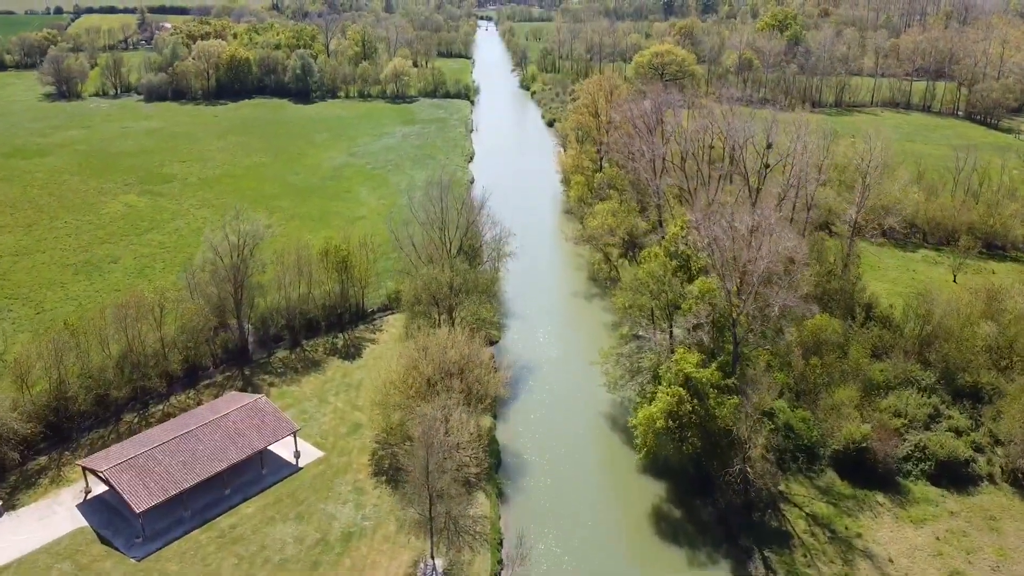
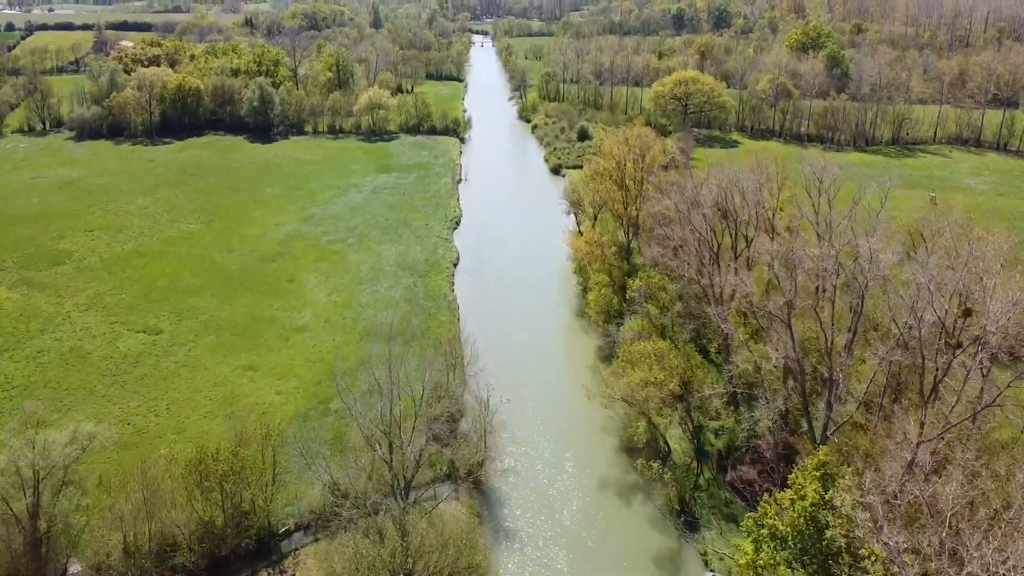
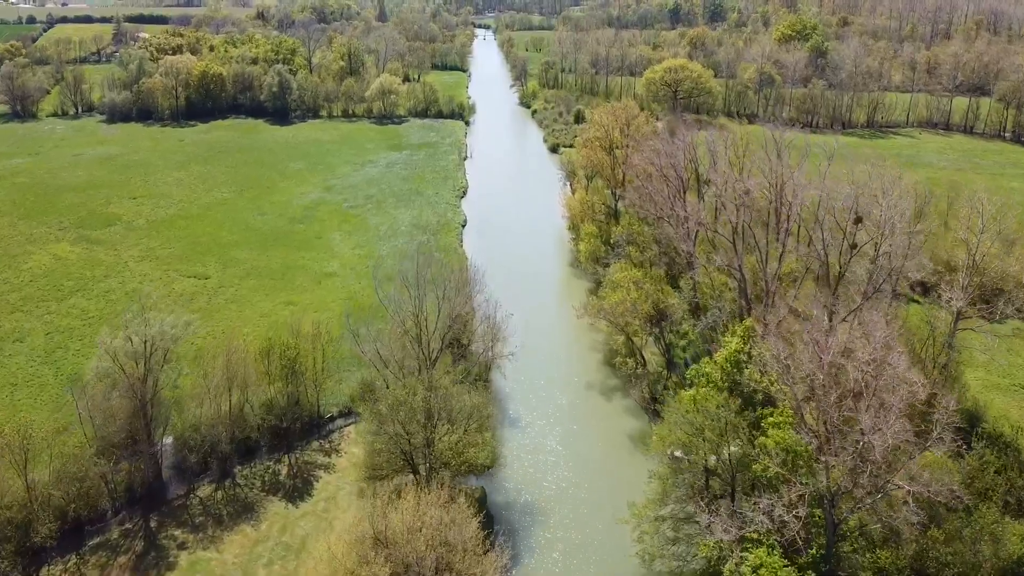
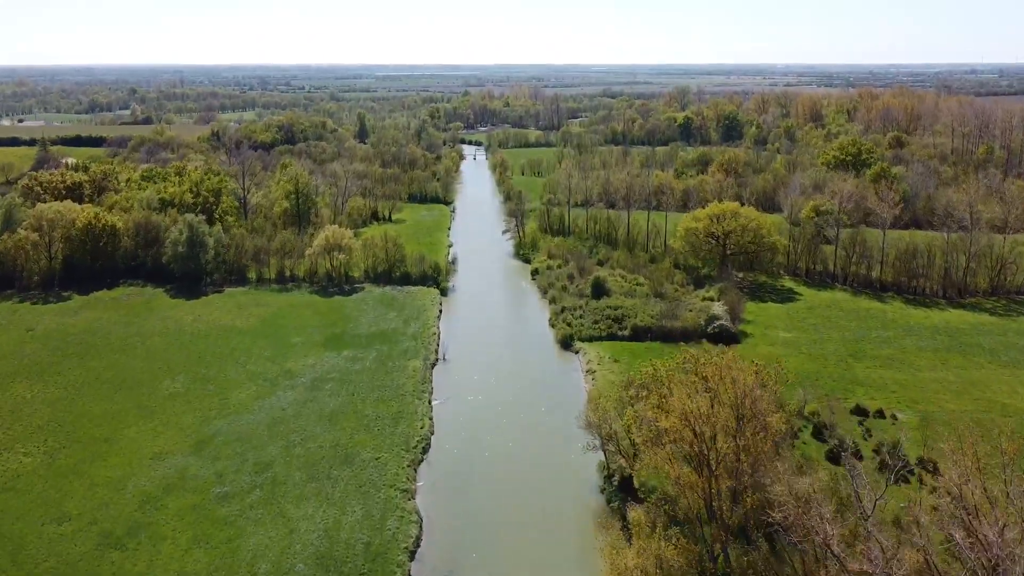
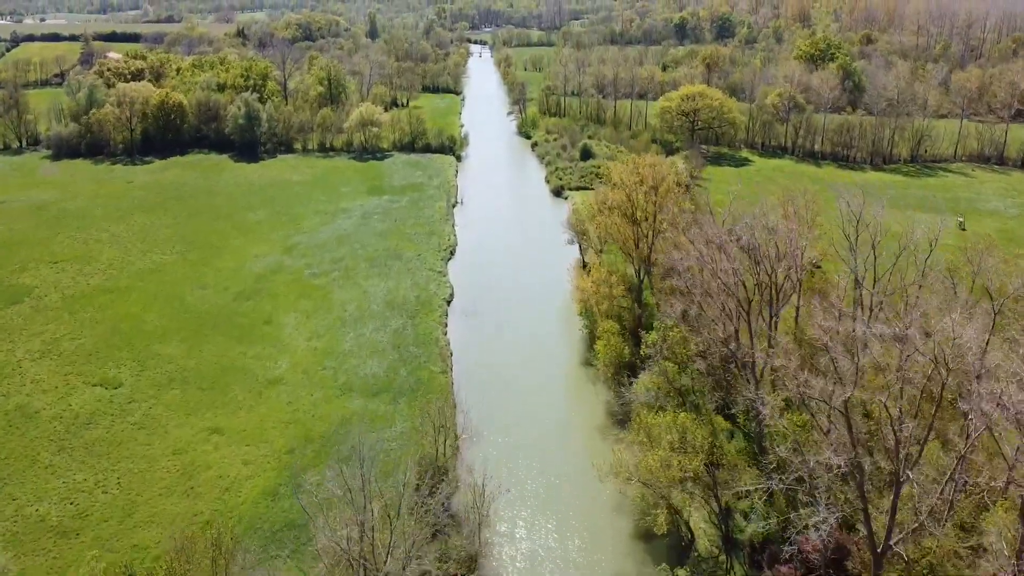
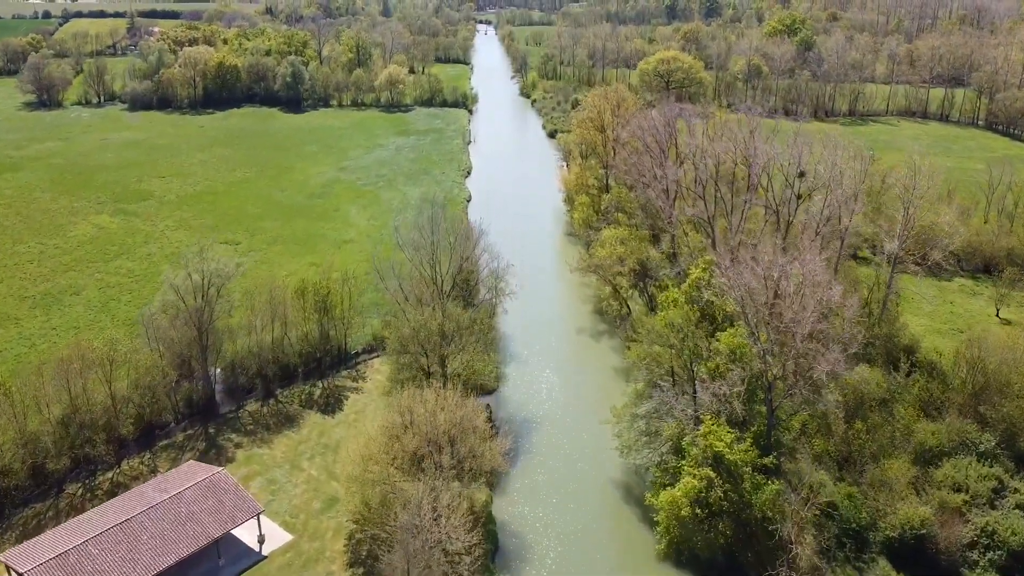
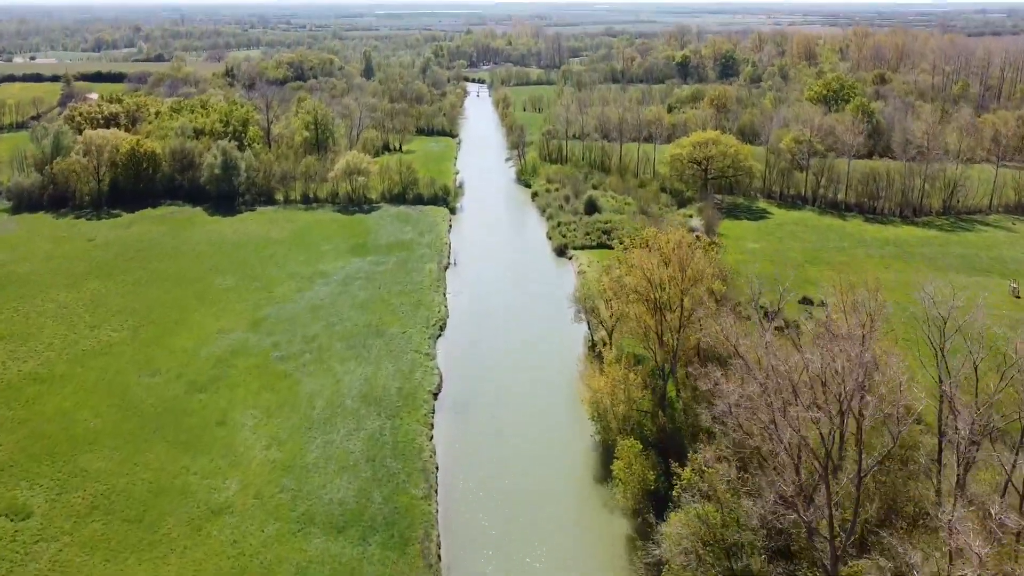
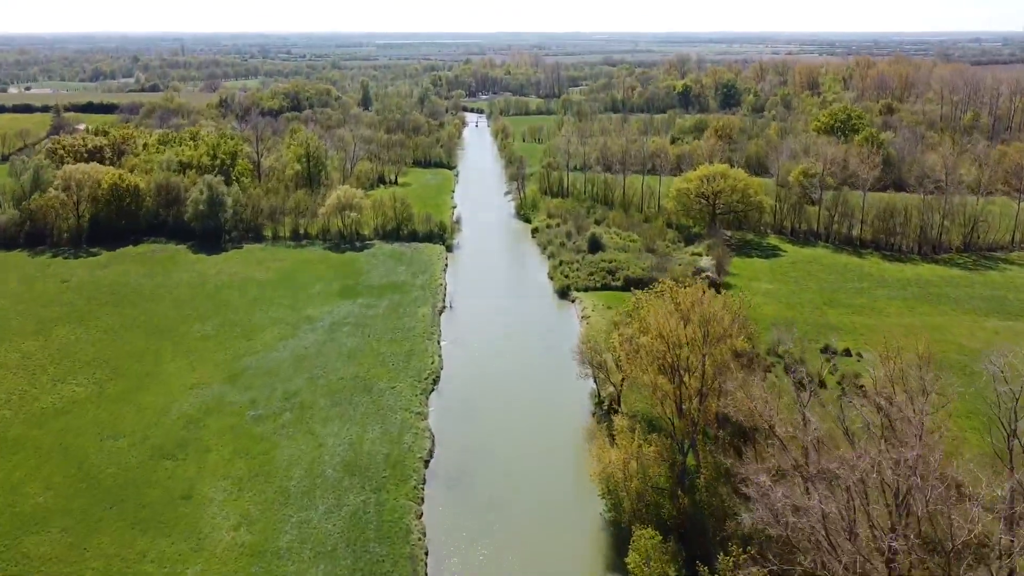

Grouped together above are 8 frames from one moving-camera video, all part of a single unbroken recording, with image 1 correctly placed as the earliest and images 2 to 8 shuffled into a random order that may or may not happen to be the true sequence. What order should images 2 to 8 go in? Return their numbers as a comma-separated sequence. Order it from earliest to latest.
6, 3, 2, 5, 7, 8, 4
